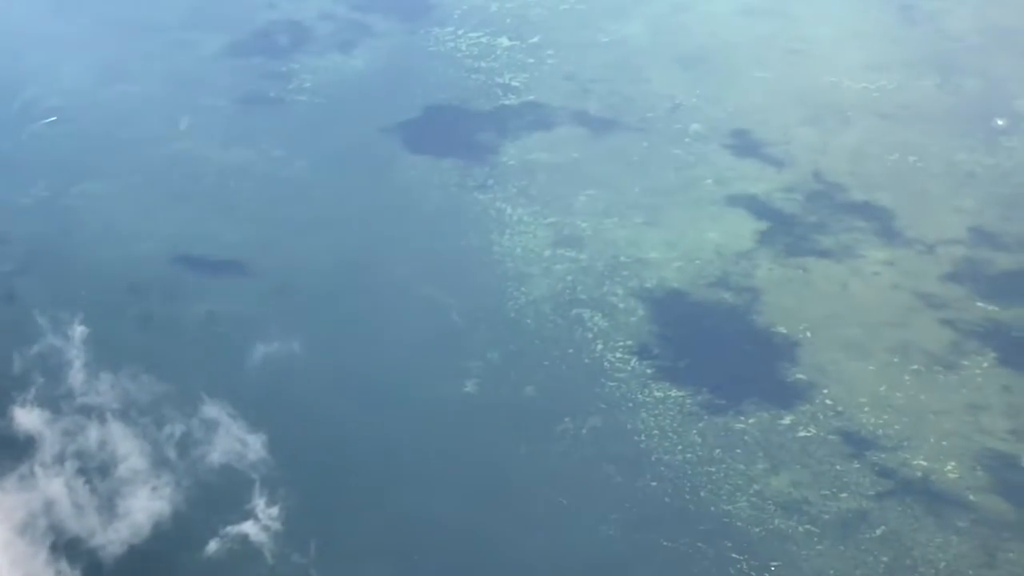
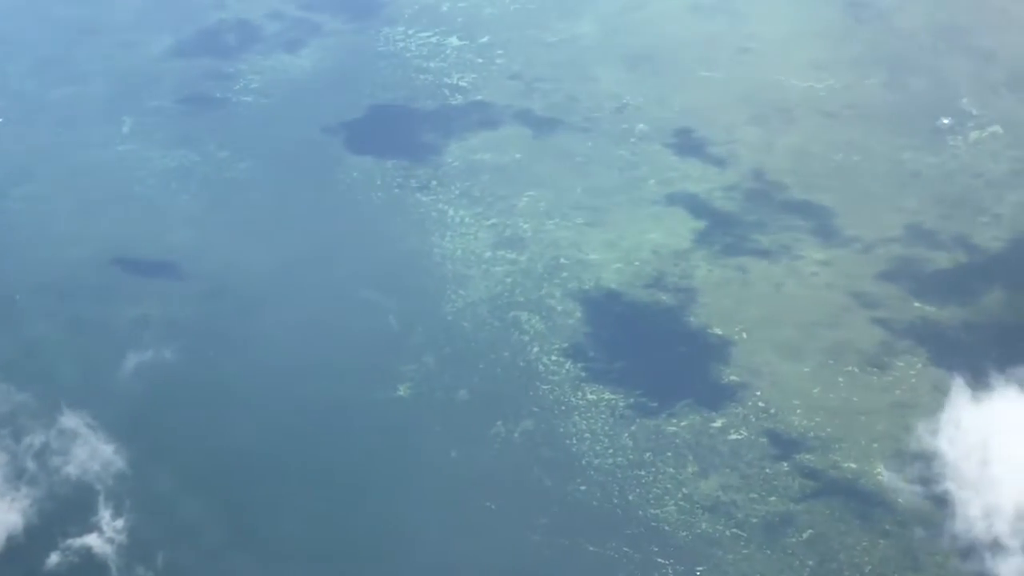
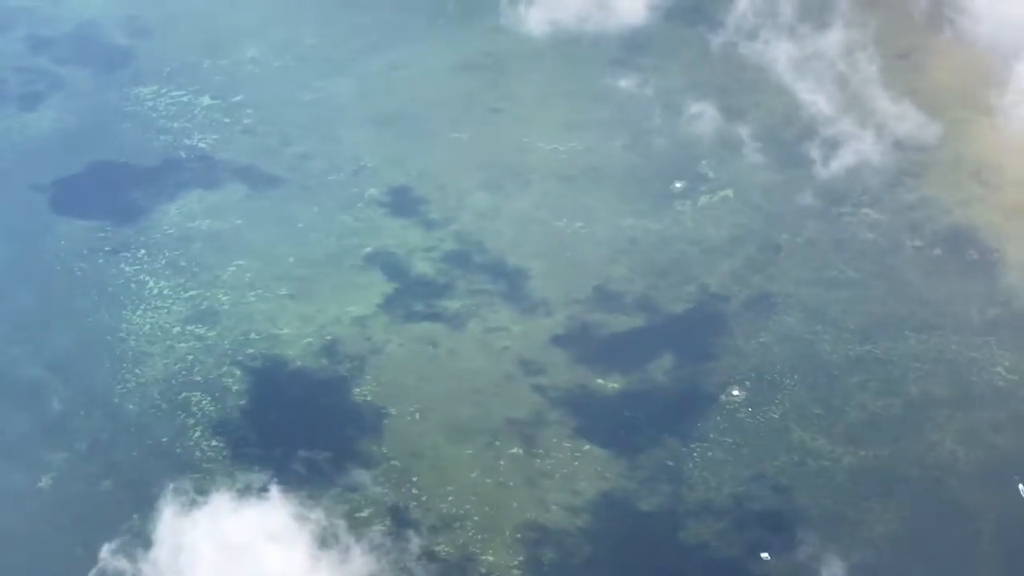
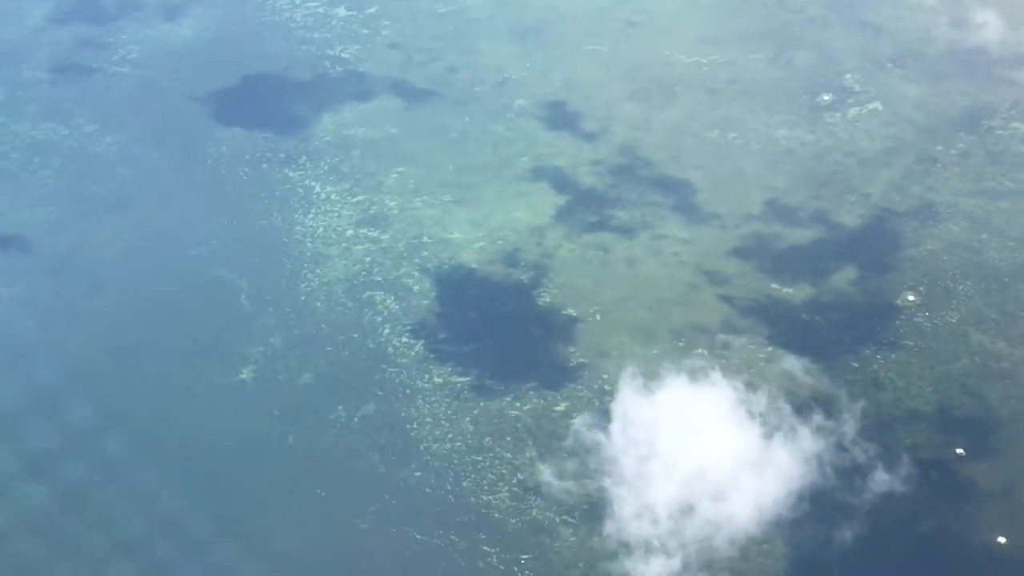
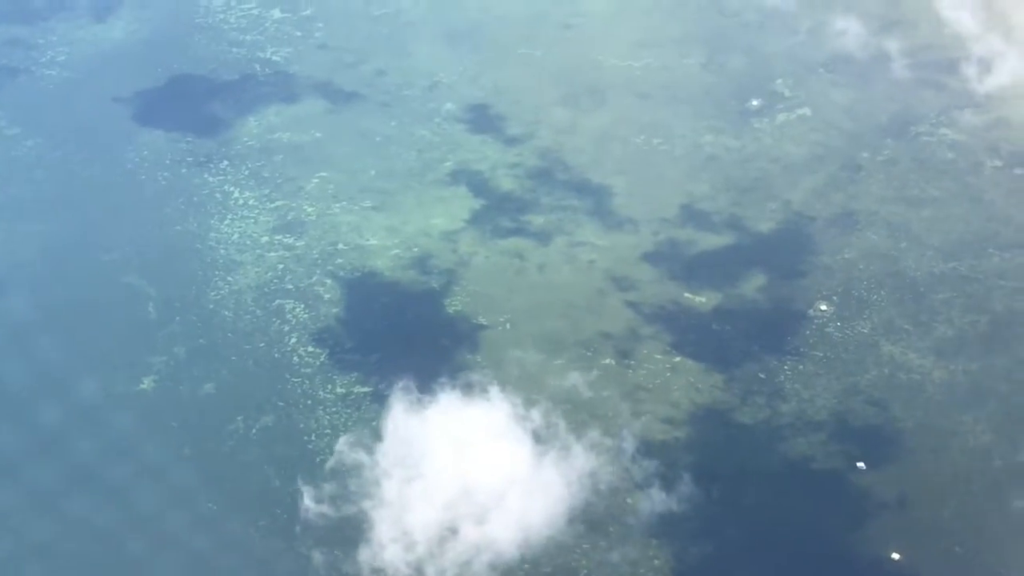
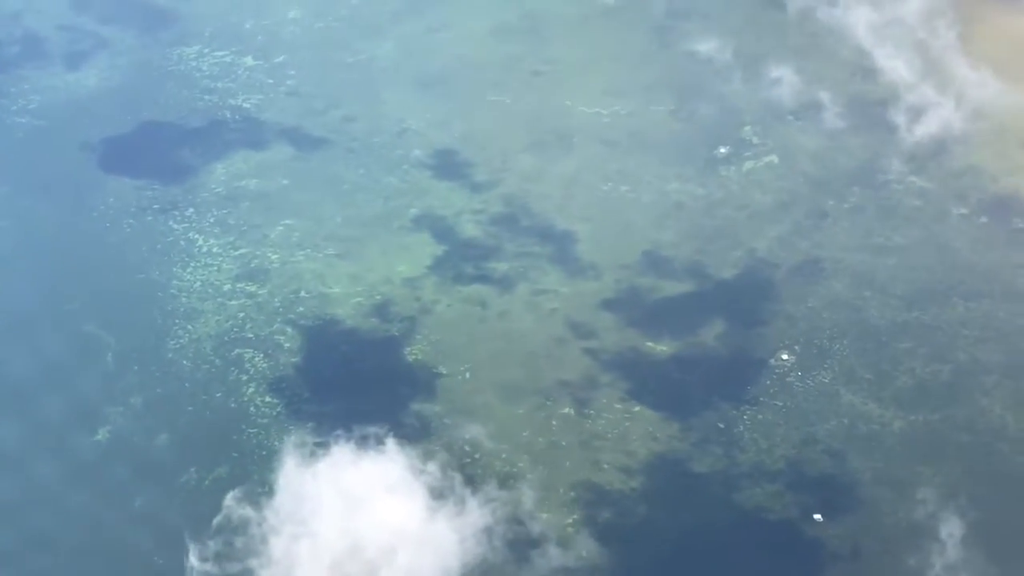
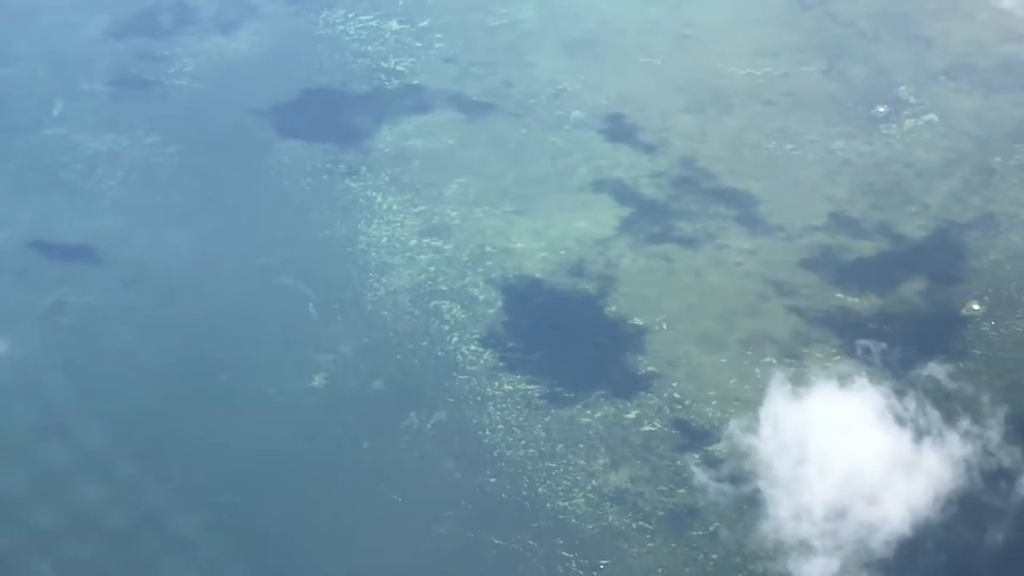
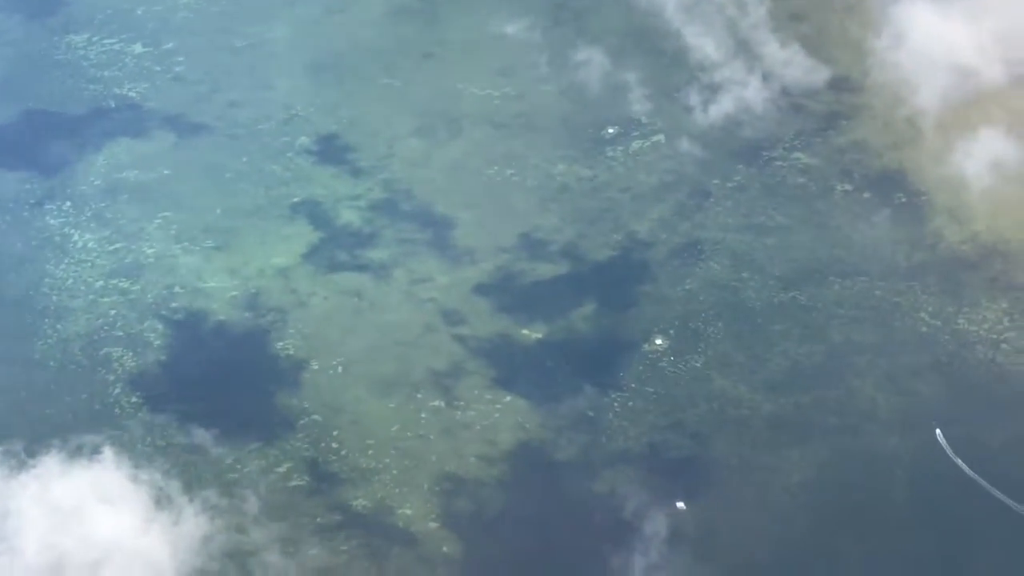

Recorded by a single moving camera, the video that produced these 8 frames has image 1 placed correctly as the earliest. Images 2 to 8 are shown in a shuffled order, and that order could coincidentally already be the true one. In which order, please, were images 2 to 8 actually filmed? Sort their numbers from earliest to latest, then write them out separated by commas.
2, 7, 4, 5, 6, 3, 8
